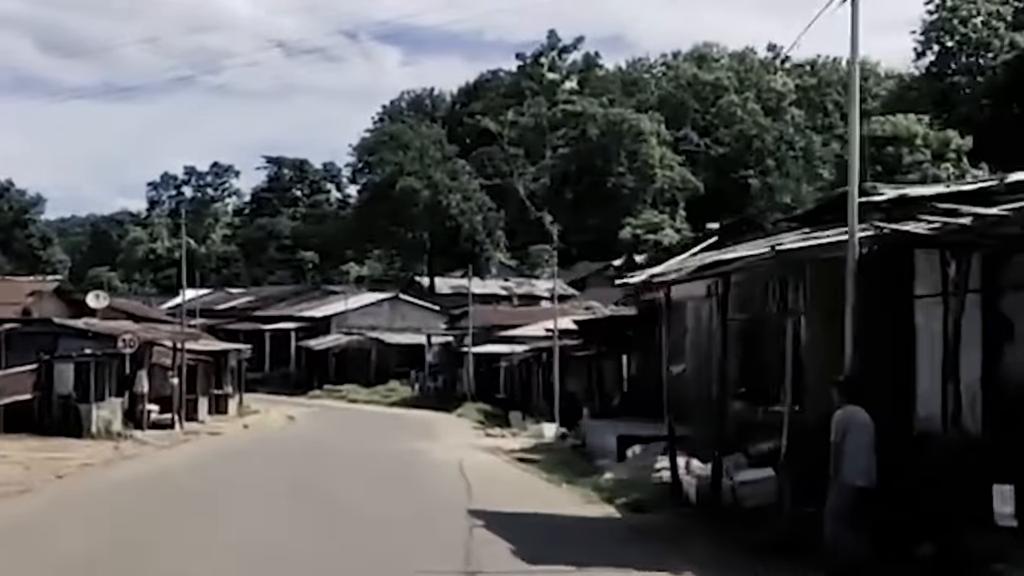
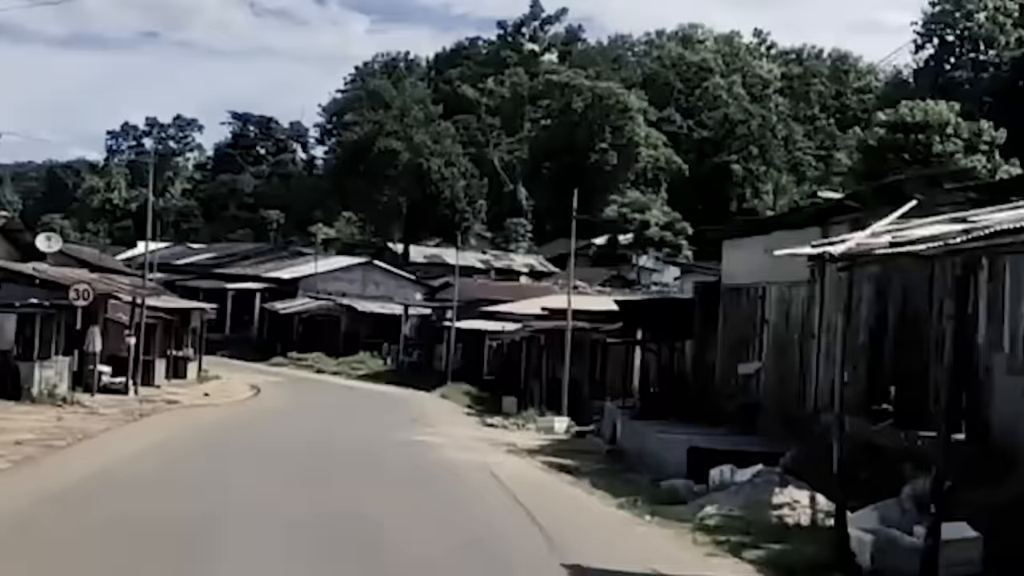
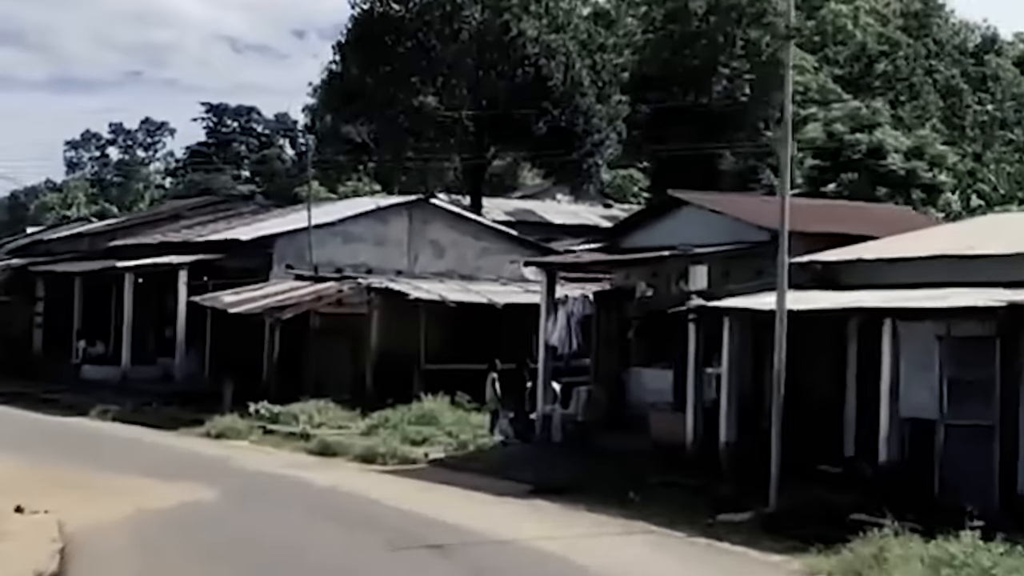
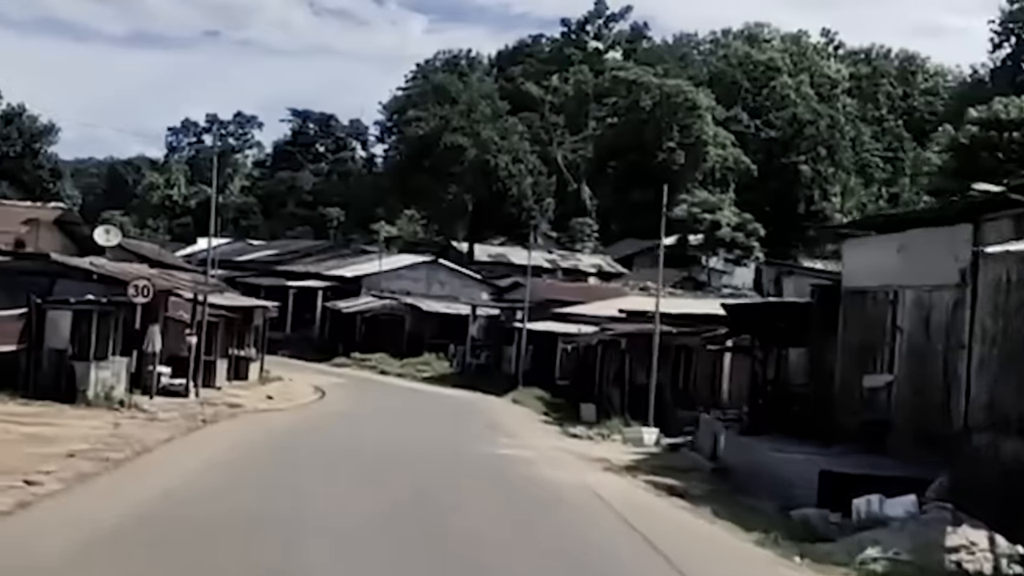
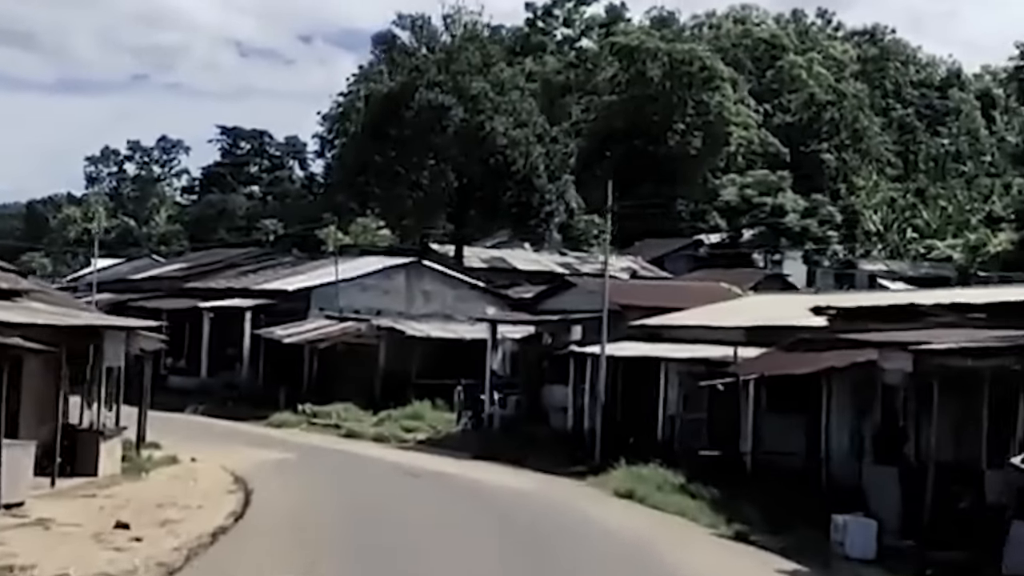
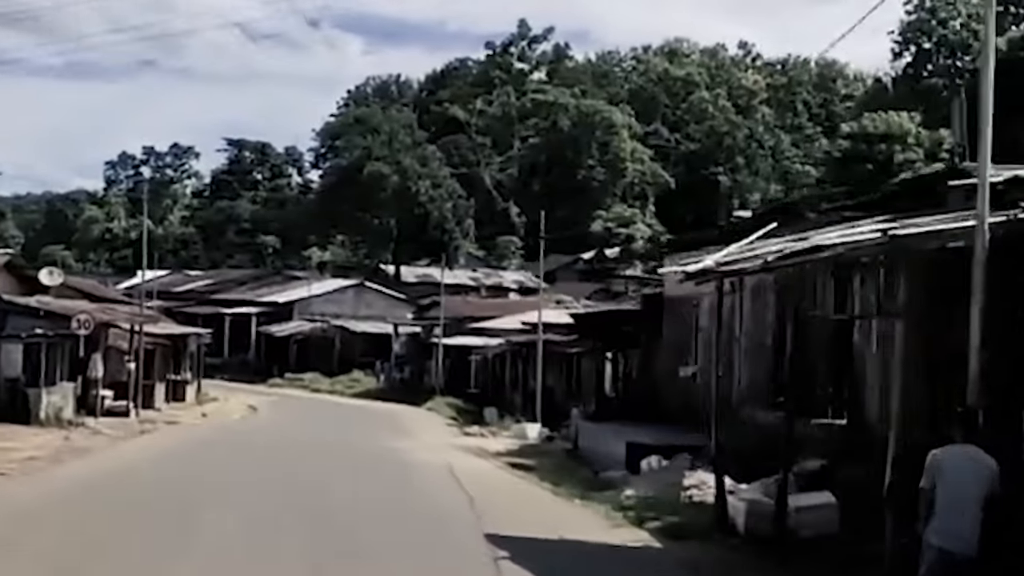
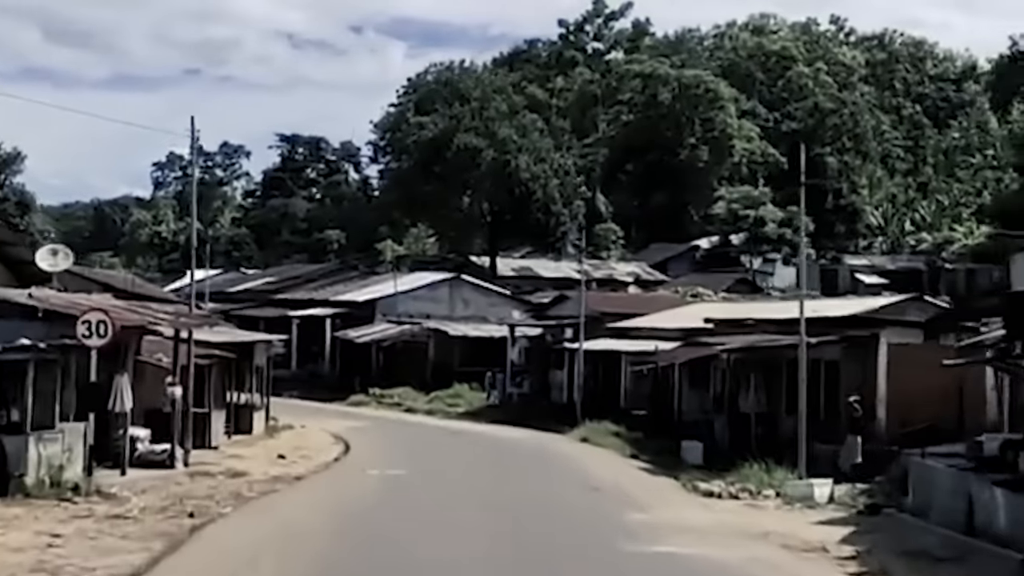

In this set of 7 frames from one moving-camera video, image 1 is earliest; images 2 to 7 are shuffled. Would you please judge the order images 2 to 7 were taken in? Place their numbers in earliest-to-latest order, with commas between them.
6, 2, 4, 7, 5, 3
